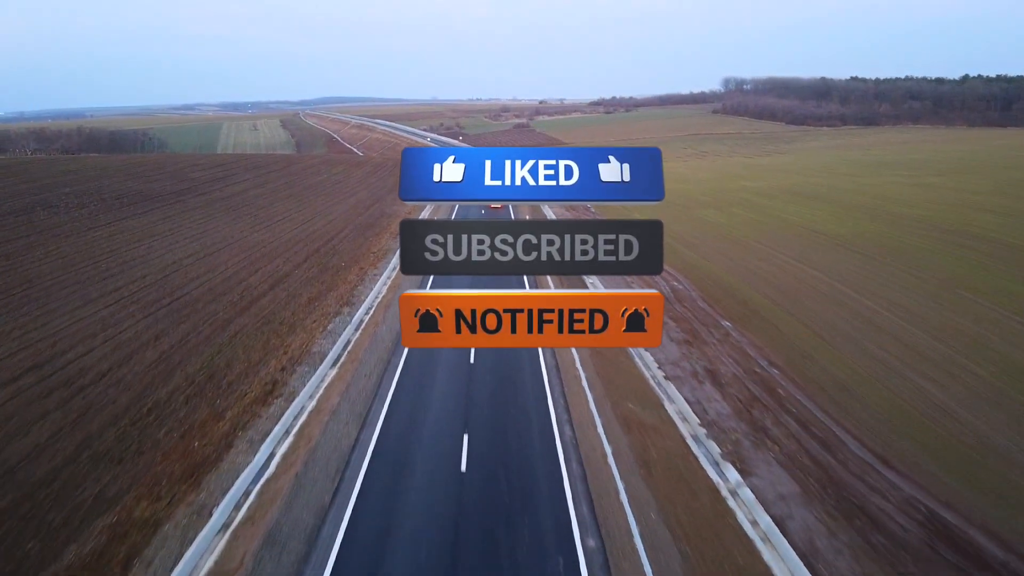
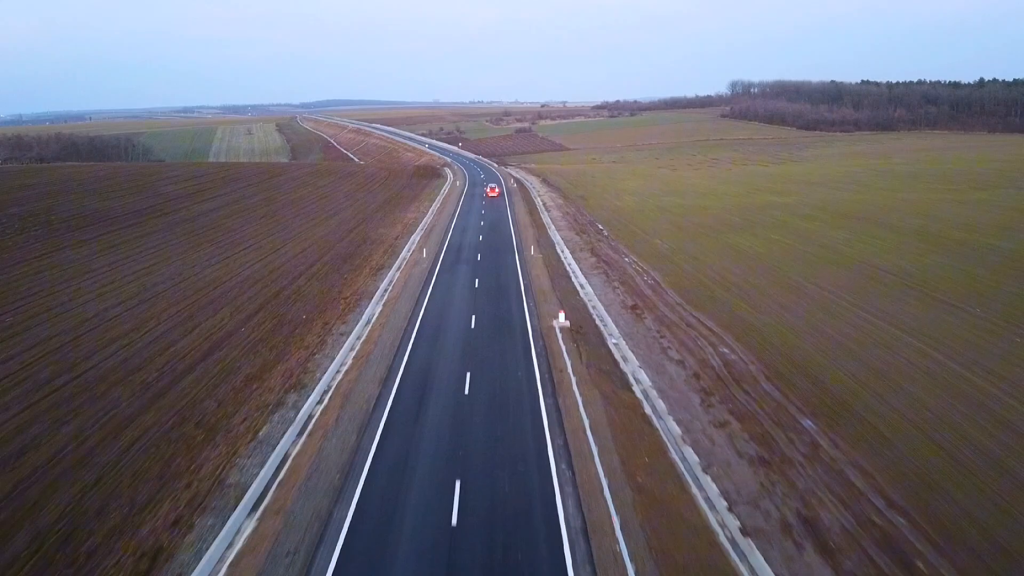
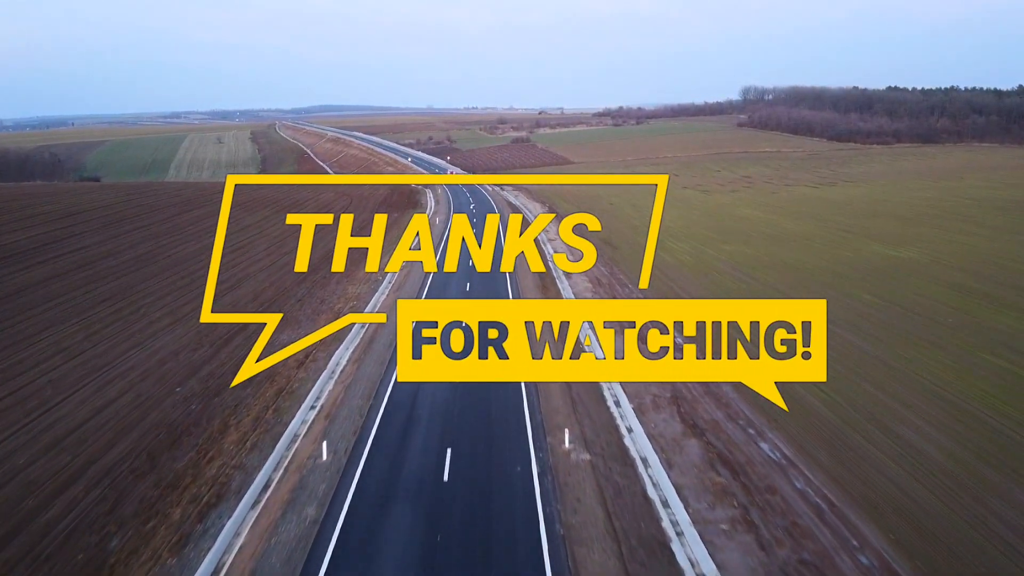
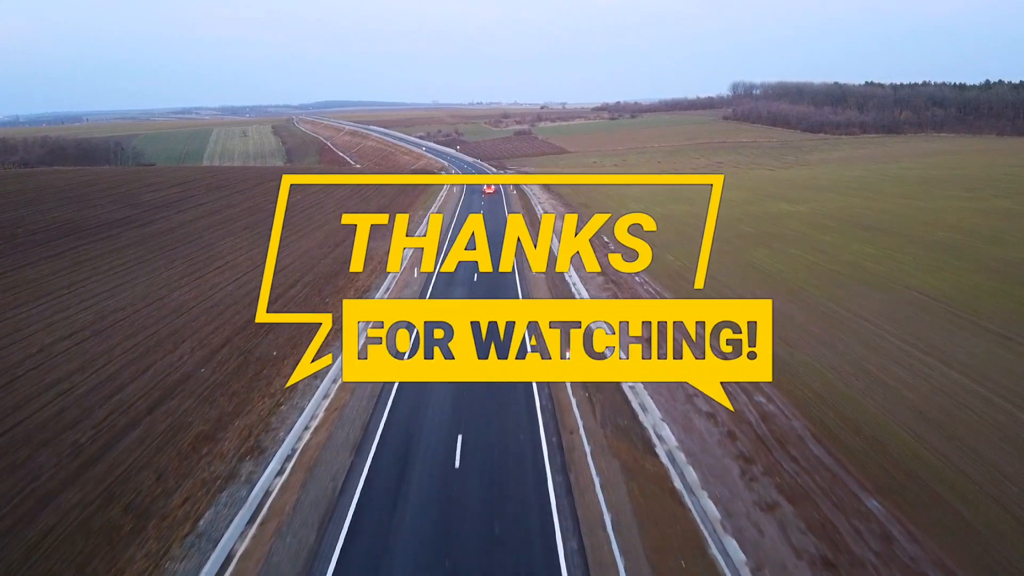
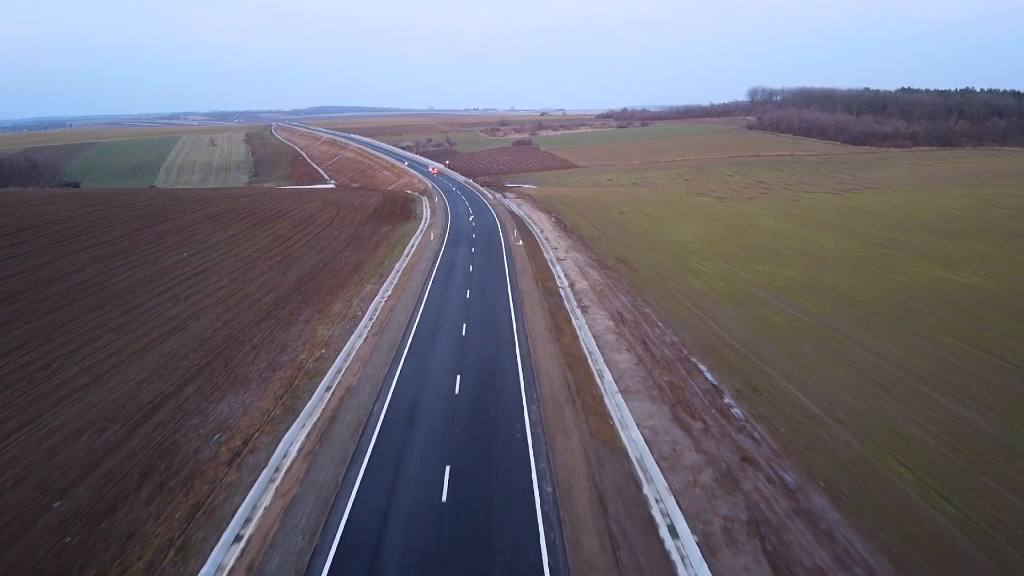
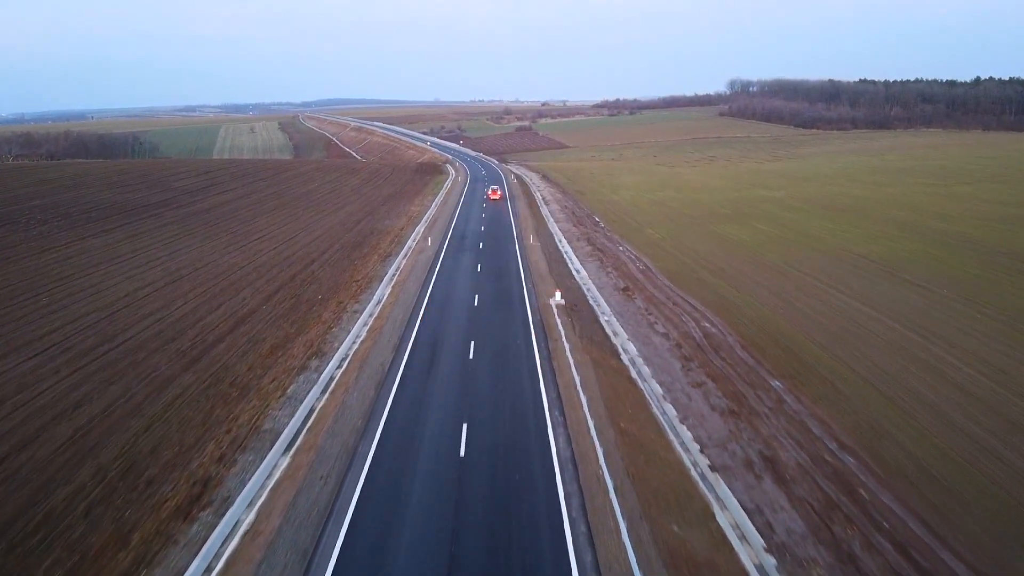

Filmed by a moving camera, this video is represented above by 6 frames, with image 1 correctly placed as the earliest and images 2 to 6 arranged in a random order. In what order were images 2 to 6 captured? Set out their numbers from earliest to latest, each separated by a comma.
6, 2, 4, 3, 5
